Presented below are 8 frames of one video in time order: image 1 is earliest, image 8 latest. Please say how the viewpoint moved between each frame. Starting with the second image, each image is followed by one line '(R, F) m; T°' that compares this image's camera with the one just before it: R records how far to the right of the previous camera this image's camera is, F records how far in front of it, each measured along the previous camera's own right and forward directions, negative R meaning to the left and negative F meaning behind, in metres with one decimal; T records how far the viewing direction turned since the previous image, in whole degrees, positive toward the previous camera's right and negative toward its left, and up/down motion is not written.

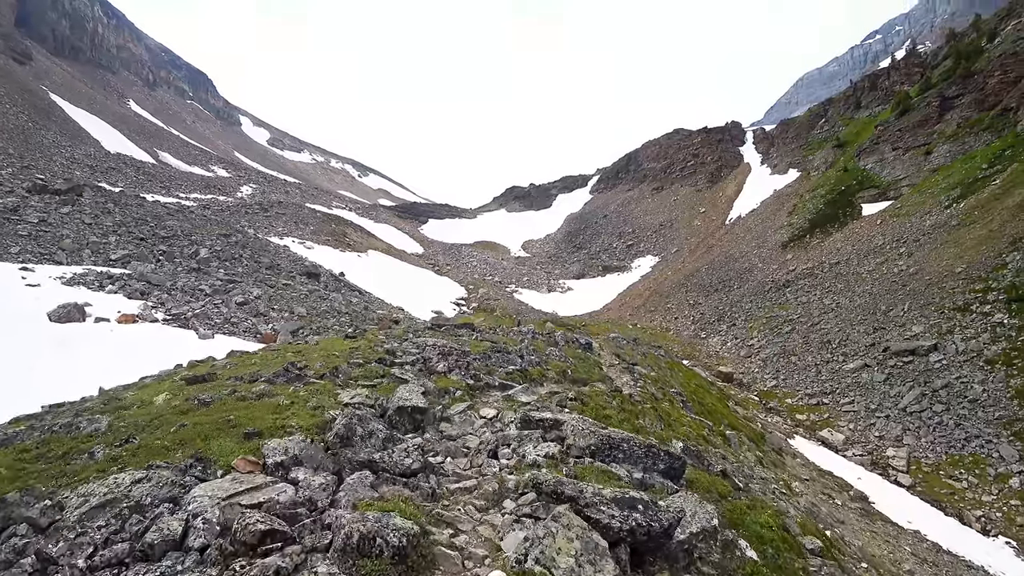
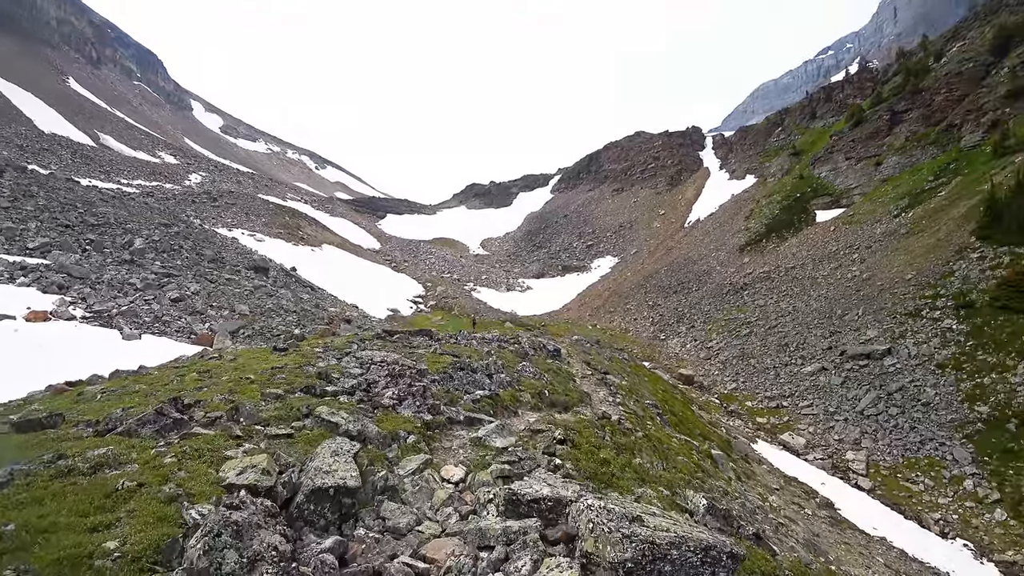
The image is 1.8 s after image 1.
(-0.1, +1.5) m; +5°
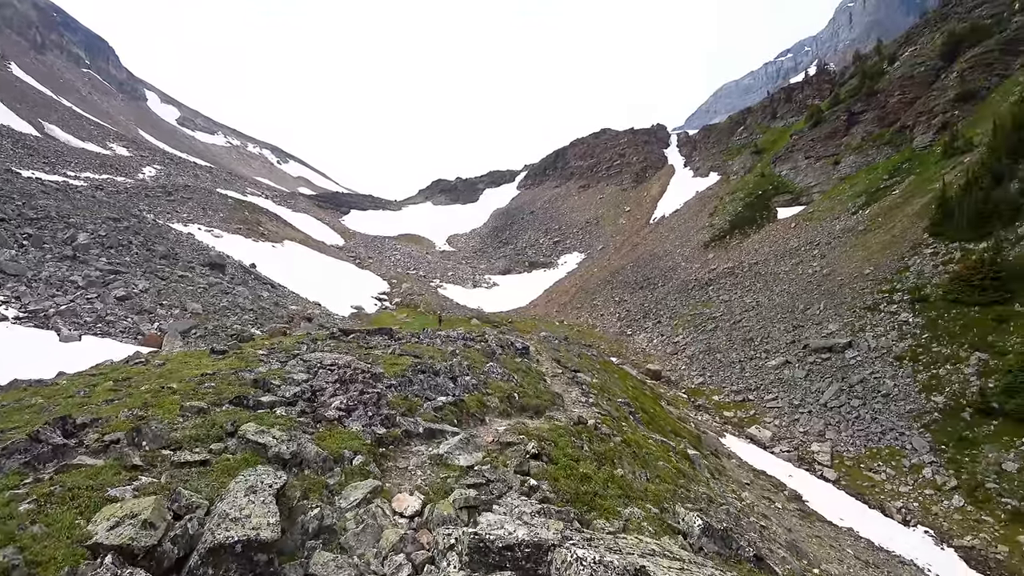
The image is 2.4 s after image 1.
(0.0, +0.6) m; +4°
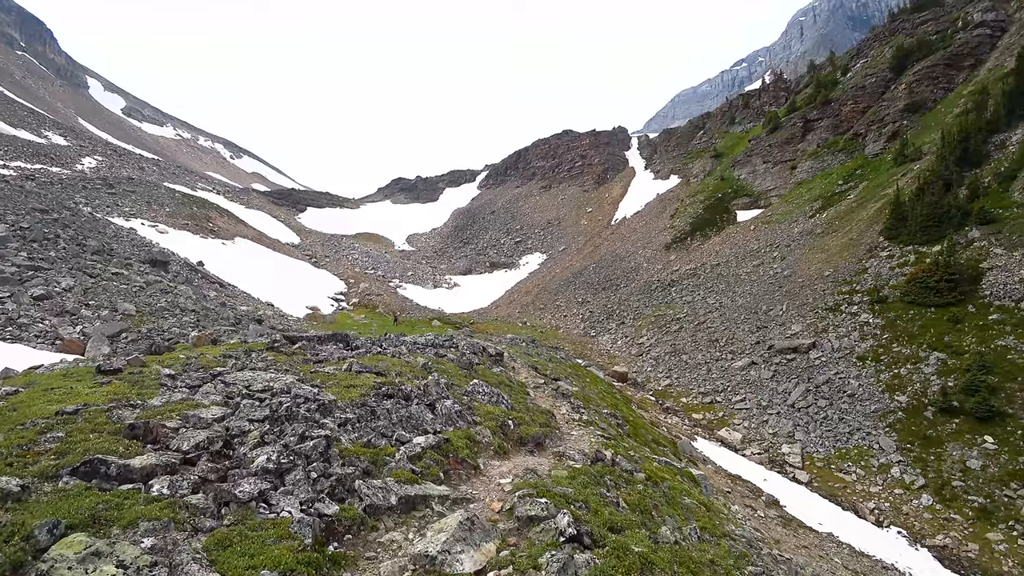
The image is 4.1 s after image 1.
(-0.5, +1.2) m; +5°
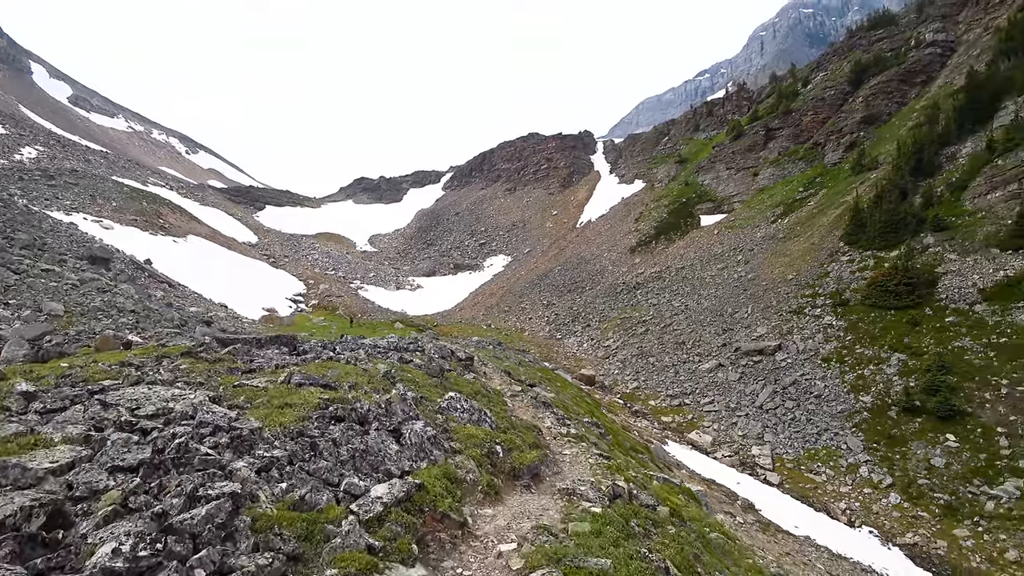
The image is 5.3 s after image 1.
(-0.4, +0.9) m; +4°
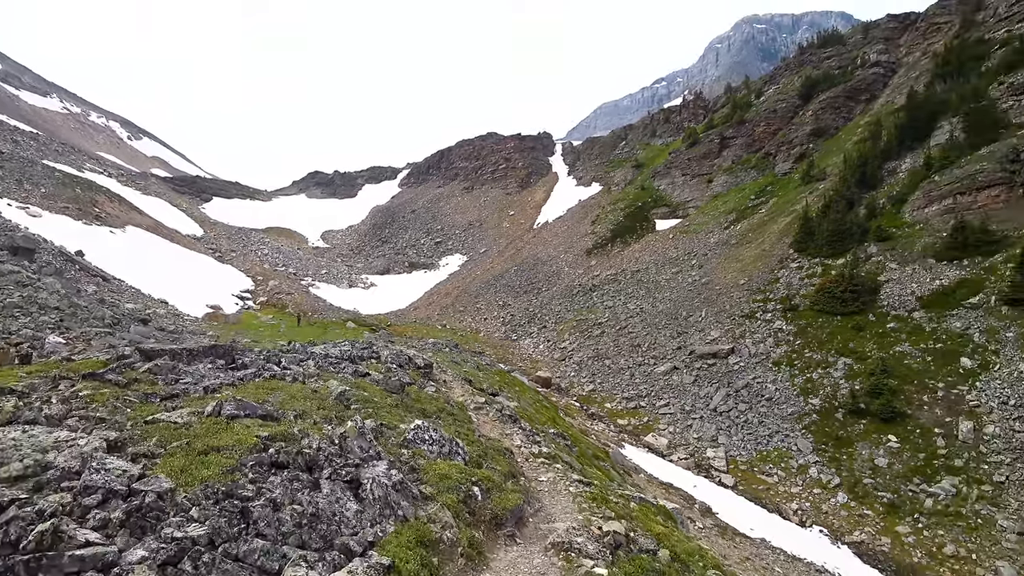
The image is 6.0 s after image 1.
(-0.3, +0.5) m; +5°
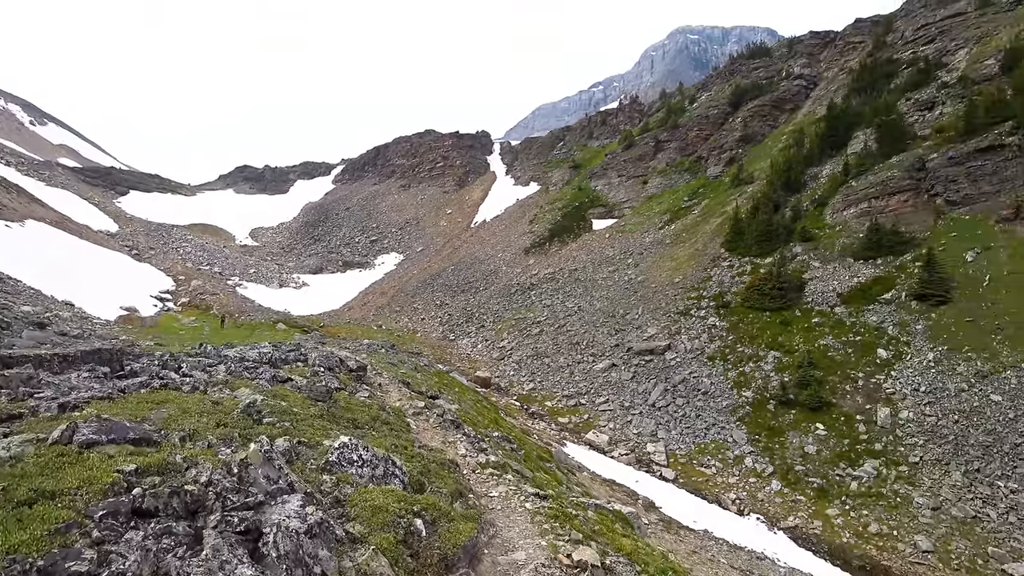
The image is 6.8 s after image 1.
(-0.1, +0.8) m; +7°
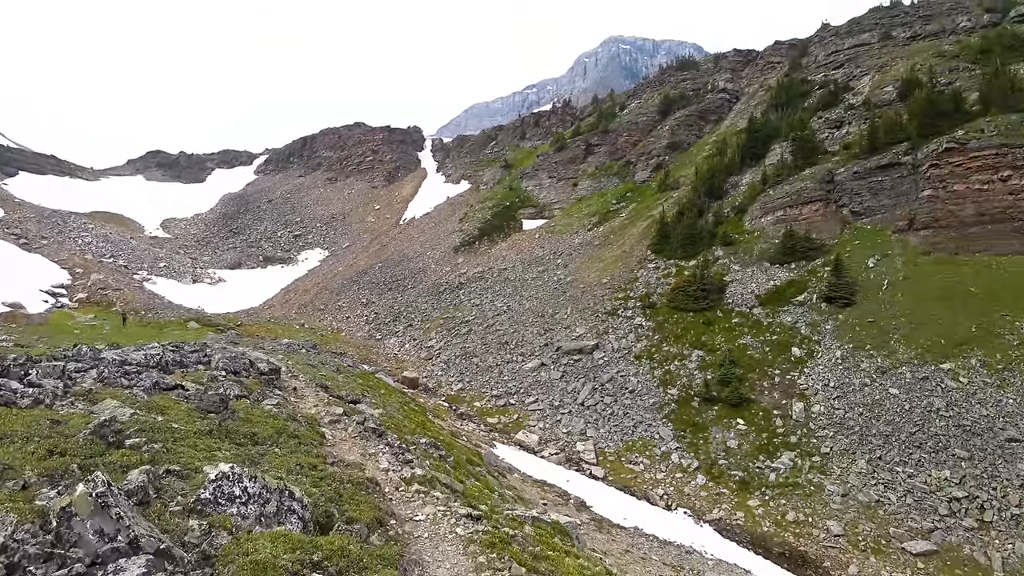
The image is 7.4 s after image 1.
(-0.1, +0.8) m; +8°
